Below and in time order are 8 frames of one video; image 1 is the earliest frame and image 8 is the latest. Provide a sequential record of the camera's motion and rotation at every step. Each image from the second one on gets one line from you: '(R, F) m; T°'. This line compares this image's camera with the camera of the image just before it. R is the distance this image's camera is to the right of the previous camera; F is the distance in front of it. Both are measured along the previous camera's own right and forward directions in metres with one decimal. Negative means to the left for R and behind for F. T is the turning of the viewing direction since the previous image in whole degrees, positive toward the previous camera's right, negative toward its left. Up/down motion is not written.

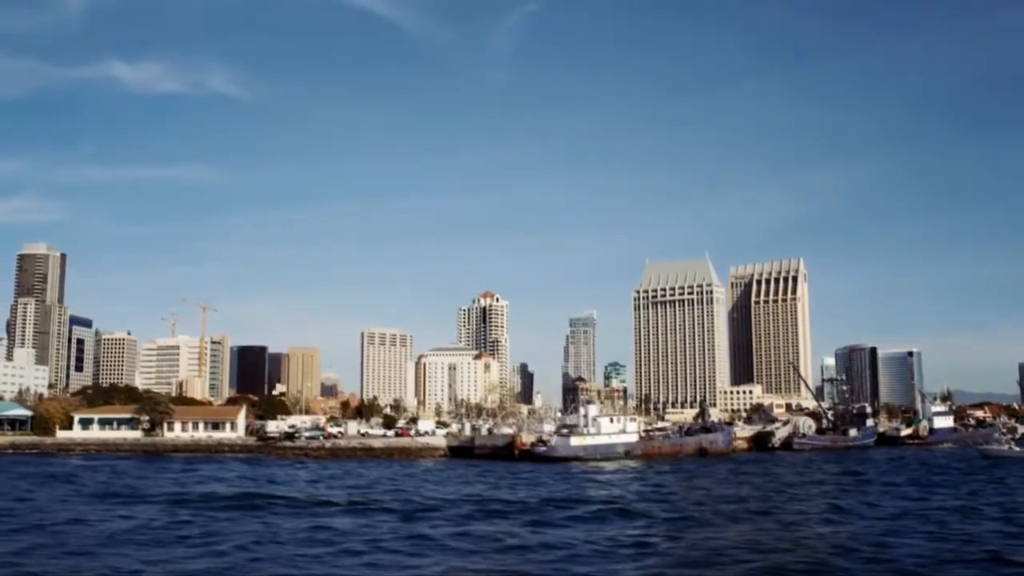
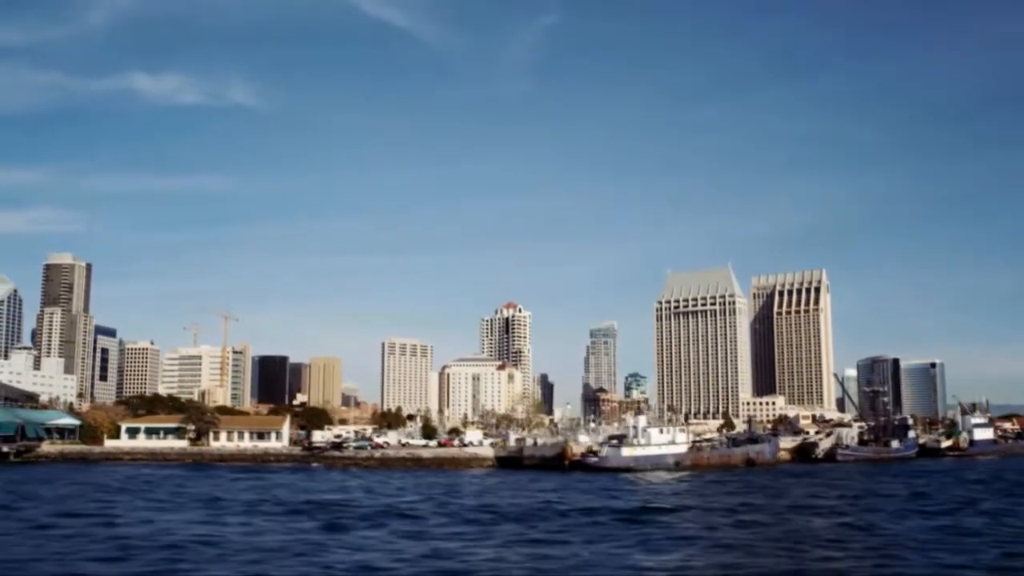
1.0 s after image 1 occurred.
(-3.6, -1.1) m; -1°
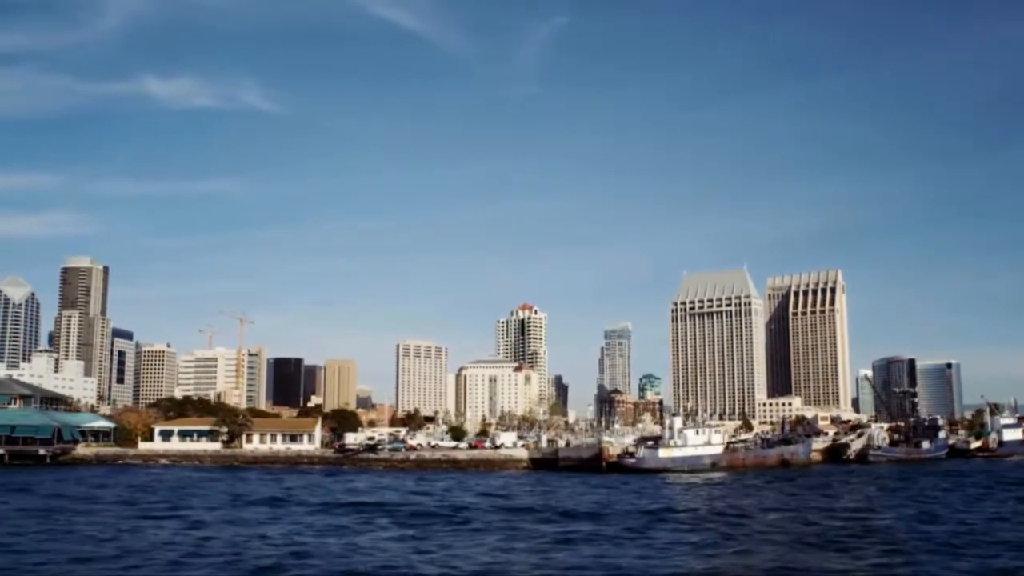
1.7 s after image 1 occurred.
(-2.7, -0.6) m; 0°
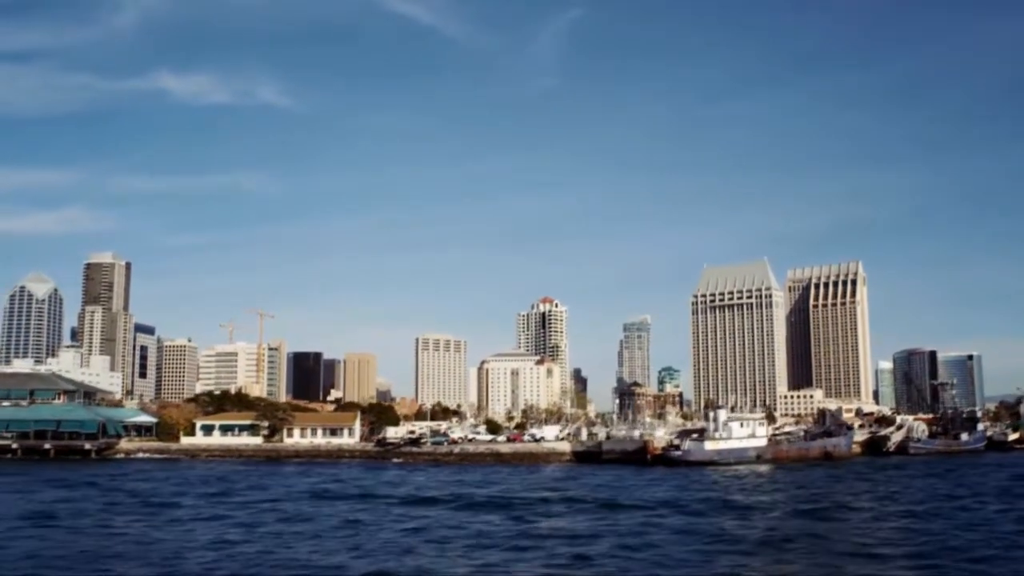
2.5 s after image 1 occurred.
(-3.2, -0.6) m; -1°
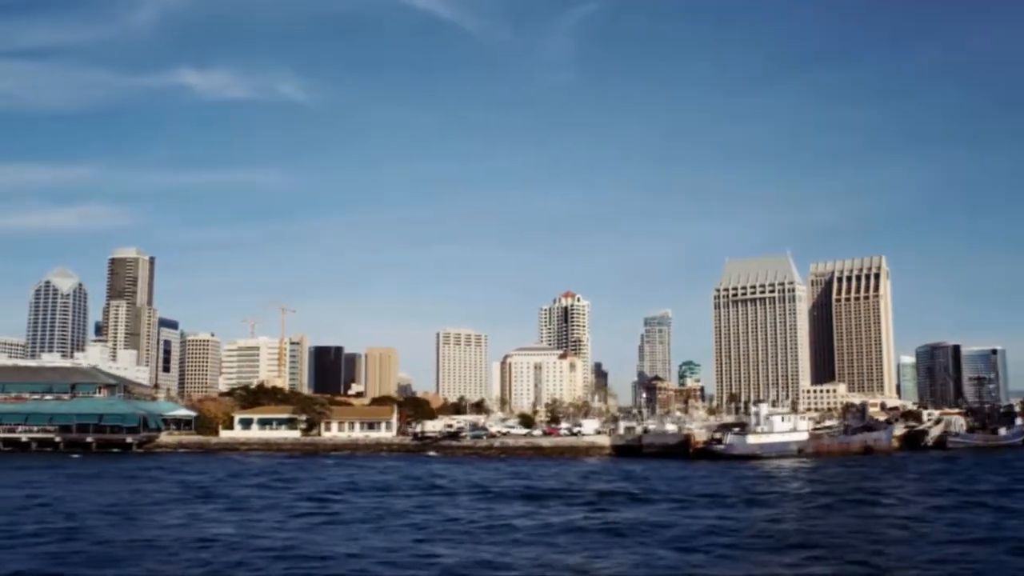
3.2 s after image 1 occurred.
(-2.6, -0.3) m; -1°
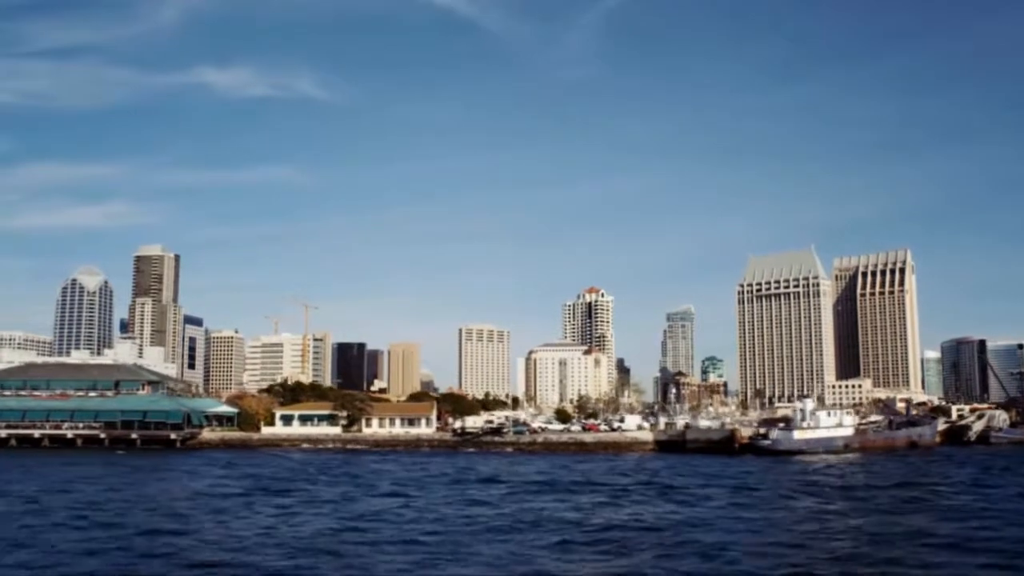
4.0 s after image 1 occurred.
(-2.8, -0.2) m; -1°
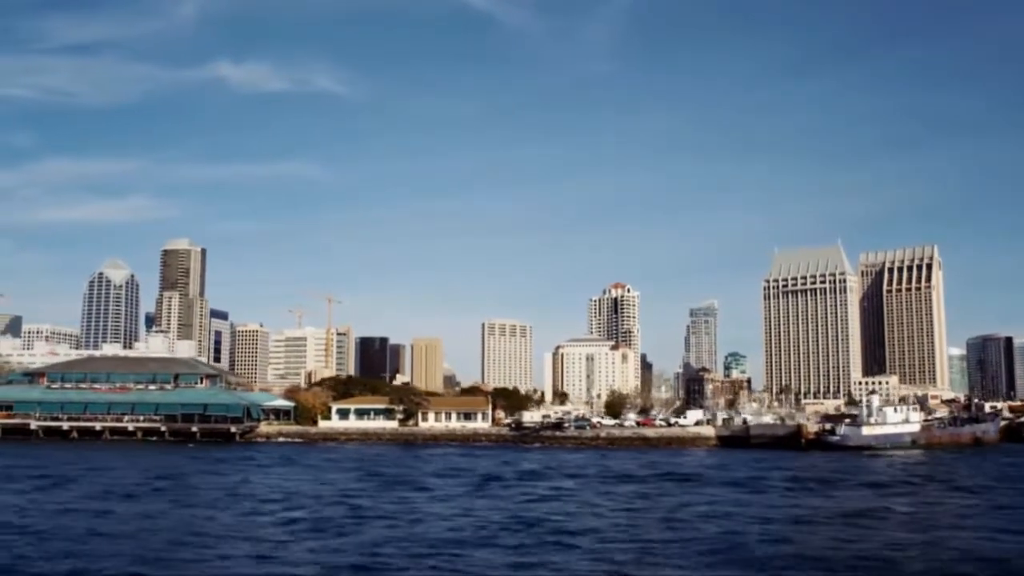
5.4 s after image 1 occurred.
(-5.7, +0.2) m; -1°
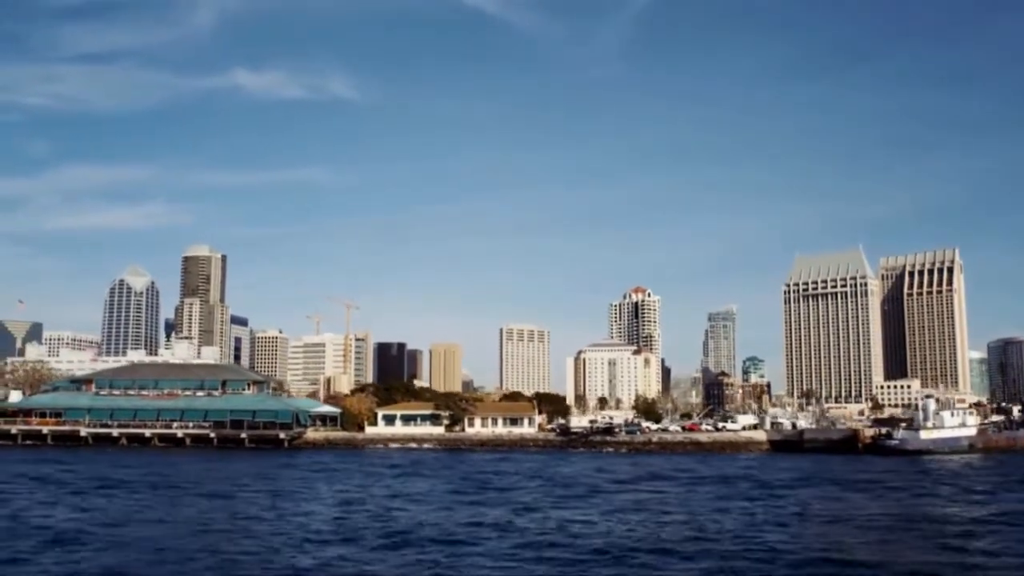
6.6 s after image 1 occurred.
(-4.7, +0.3) m; 0°
